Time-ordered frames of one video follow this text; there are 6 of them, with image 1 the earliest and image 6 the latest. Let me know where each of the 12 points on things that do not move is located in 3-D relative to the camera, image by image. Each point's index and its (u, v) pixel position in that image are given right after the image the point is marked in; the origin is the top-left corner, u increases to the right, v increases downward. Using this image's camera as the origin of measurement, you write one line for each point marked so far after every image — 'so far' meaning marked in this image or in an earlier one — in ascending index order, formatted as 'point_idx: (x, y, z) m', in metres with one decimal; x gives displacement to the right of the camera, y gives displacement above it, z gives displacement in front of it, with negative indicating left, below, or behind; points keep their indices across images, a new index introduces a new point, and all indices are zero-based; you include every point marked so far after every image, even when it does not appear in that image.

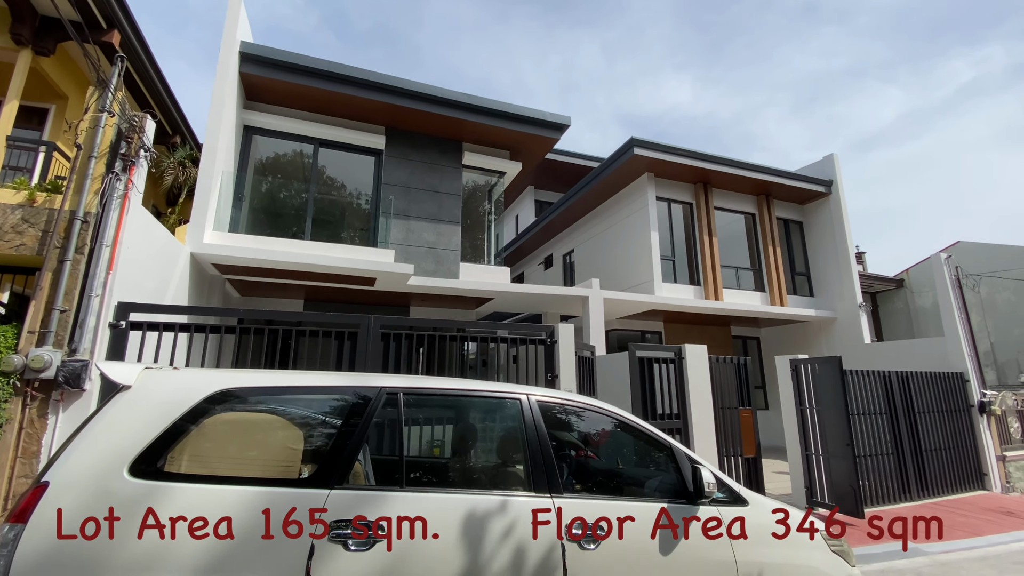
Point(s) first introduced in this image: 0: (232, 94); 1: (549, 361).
0: (-4.7, +3.3, +7.9) m
1: (+0.5, -1.0, +6.2) m
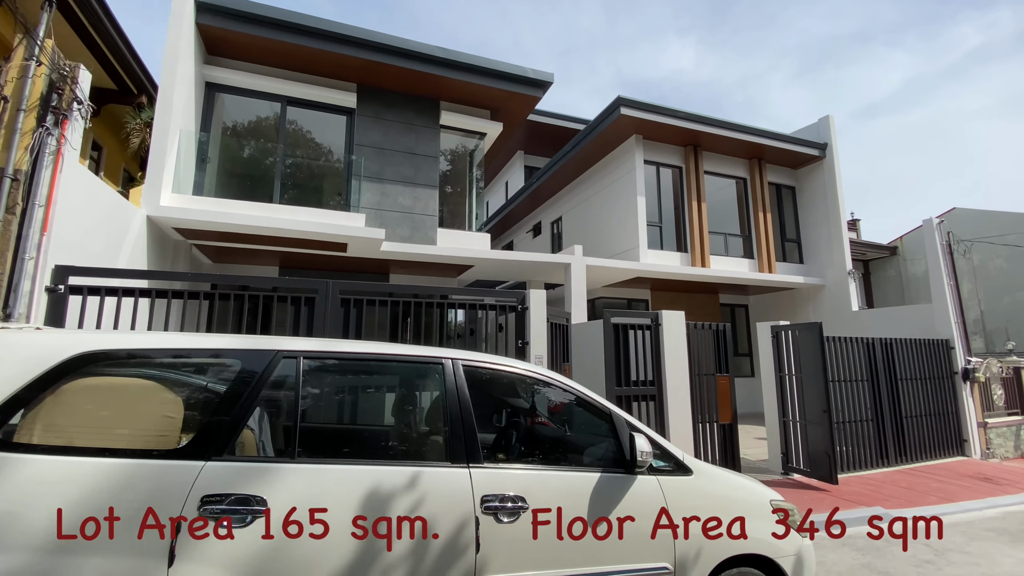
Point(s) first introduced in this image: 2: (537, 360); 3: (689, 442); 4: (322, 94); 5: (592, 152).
0: (-5.1, +3.8, +7.4) m
1: (+0.1, -0.5, +6.0) m
2: (+0.3, -1.0, +5.9) m
3: (+2.4, -2.1, +6.5) m
4: (-3.6, +3.6, +8.7) m
5: (+2.0, +3.5, +12.1) m
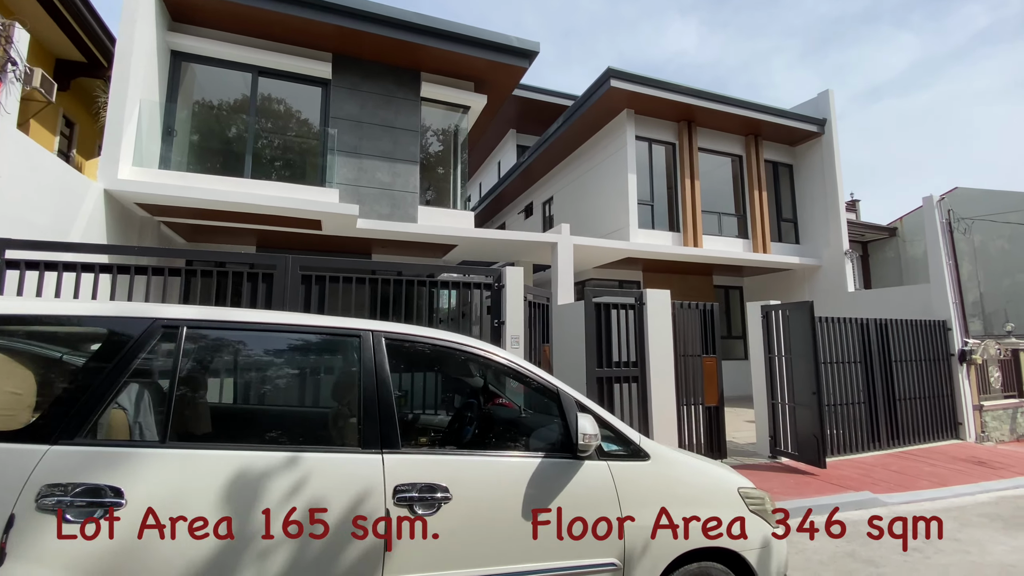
0: (-5.4, +4.2, +7.0) m
1: (-0.2, -0.2, +5.8) m
2: (0.0, -0.7, +5.6) m
3: (+2.1, -1.8, +6.2) m
4: (-3.9, +4.0, +8.3) m
5: (+1.7, +4.0, +11.7) m
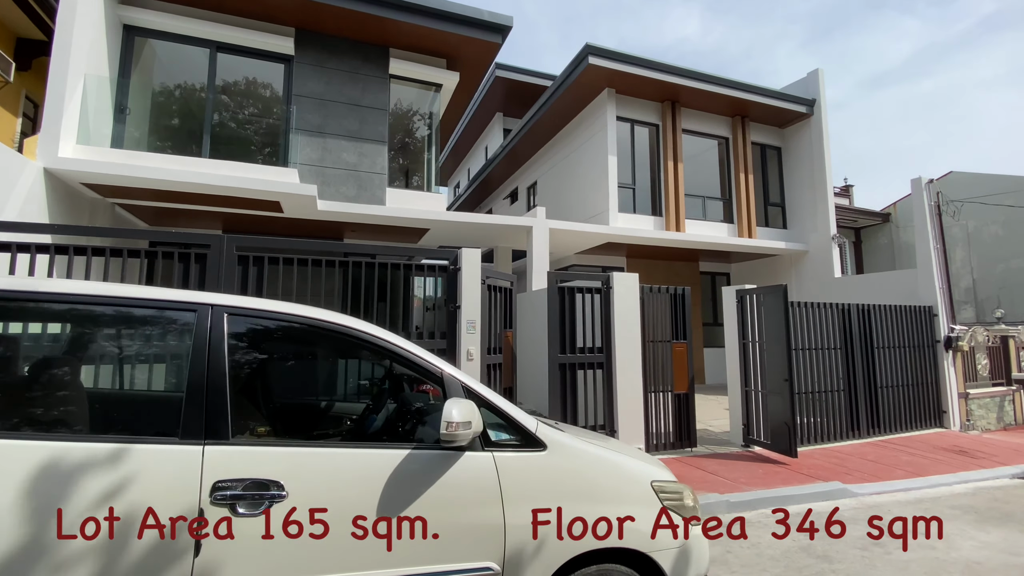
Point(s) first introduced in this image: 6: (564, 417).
0: (-6.0, +4.4, +6.7) m
1: (-0.7, 0.0, +5.5) m
2: (-0.5, -0.5, +5.4) m
3: (+1.6, -1.6, +6.0) m
4: (-4.4, +4.2, +8.0) m
5: (+1.2, +4.3, +11.4) m
6: (+0.6, -1.6, +5.9) m
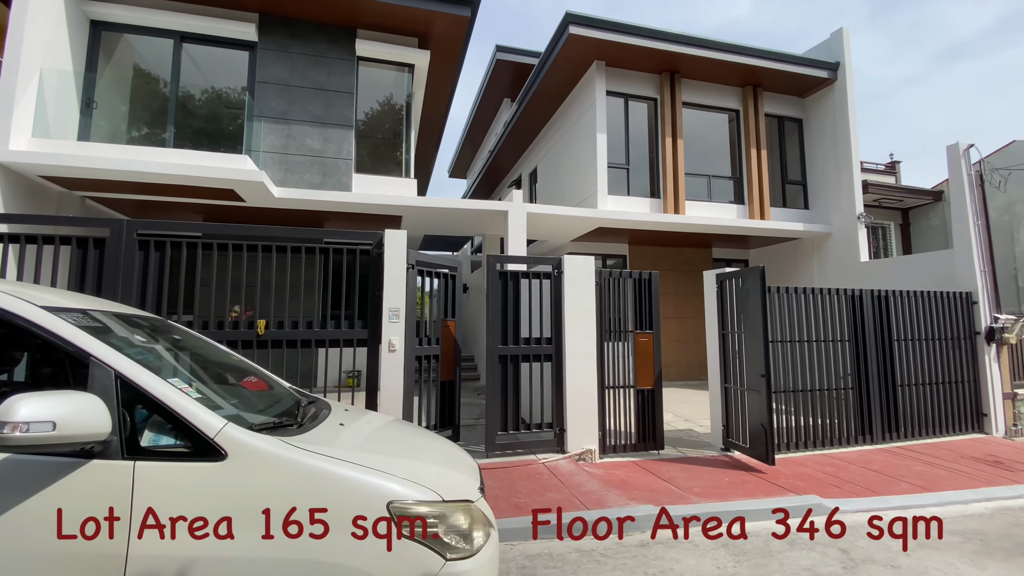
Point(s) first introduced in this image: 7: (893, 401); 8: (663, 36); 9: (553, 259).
0: (-6.6, +4.5, +6.7) m
1: (-1.5, +0.1, +5.1) m
2: (-1.3, -0.3, +5.0) m
3: (+0.9, -1.4, +5.4) m
4: (-5.0, +4.4, +7.9) m
5: (+0.9, +4.5, +10.7) m
6: (-0.1, -1.4, +5.4) m
7: (+5.6, -1.6, +6.9) m
8: (+2.9, +4.9, +9.2) m
9: (+0.5, +0.4, +5.6) m
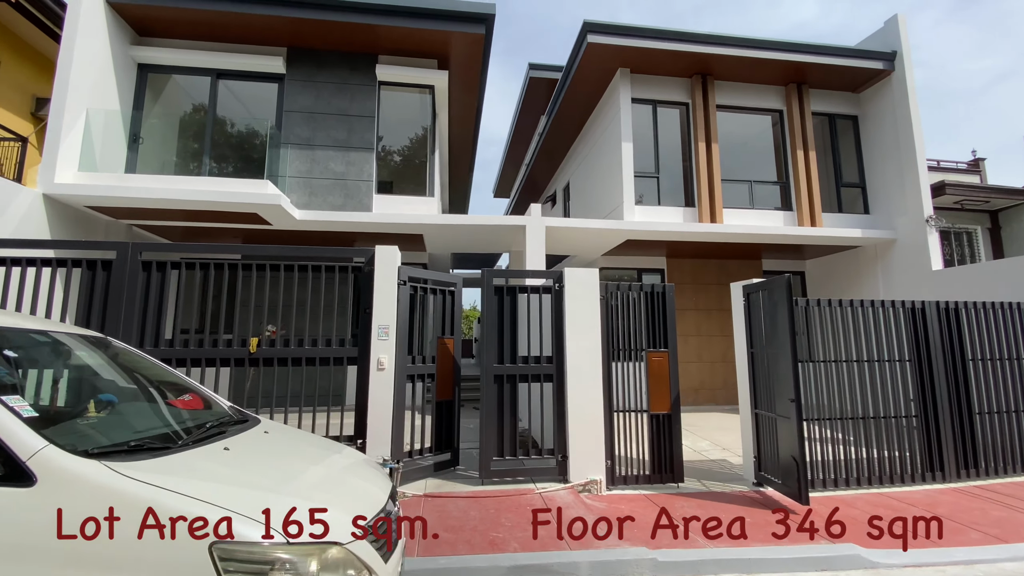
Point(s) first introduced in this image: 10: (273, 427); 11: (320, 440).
0: (-6.5, +4.2, +7.4) m
1: (-1.6, 0.0, +5.0) m
2: (-1.4, -0.5, +4.8) m
3: (+0.8, -1.6, +5.0) m
4: (-4.7, +4.0, +8.4) m
5: (+1.5, +4.2, +10.5) m
6: (-0.1, -1.6, +5.1) m
7: (+5.7, -1.8, +5.9) m
8: (+3.3, +4.7, +8.7) m
9: (+0.4, +0.2, +5.2) m
10: (-1.4, -0.8, +2.7) m
11: (-1.2, -1.0, +2.9) m
